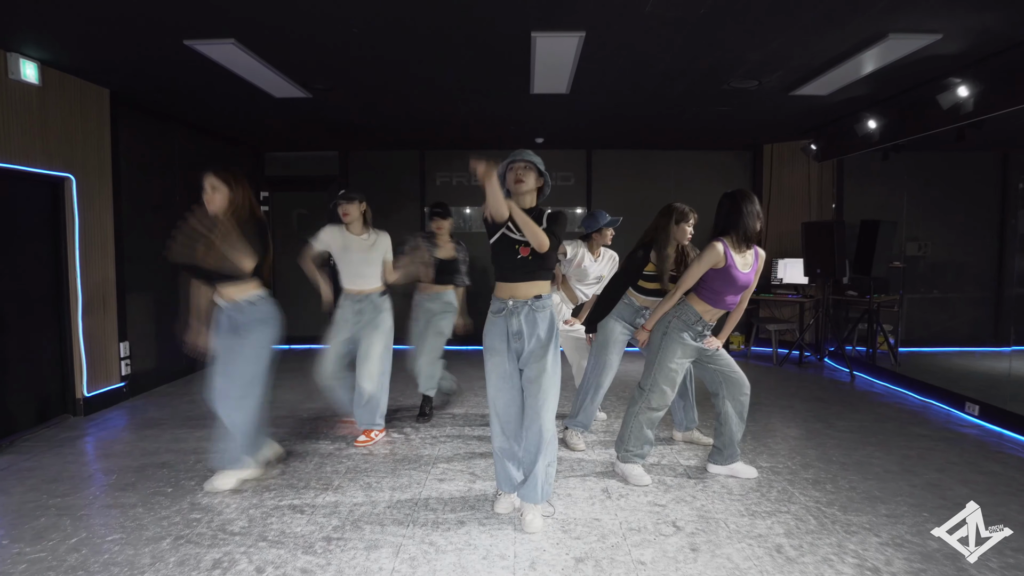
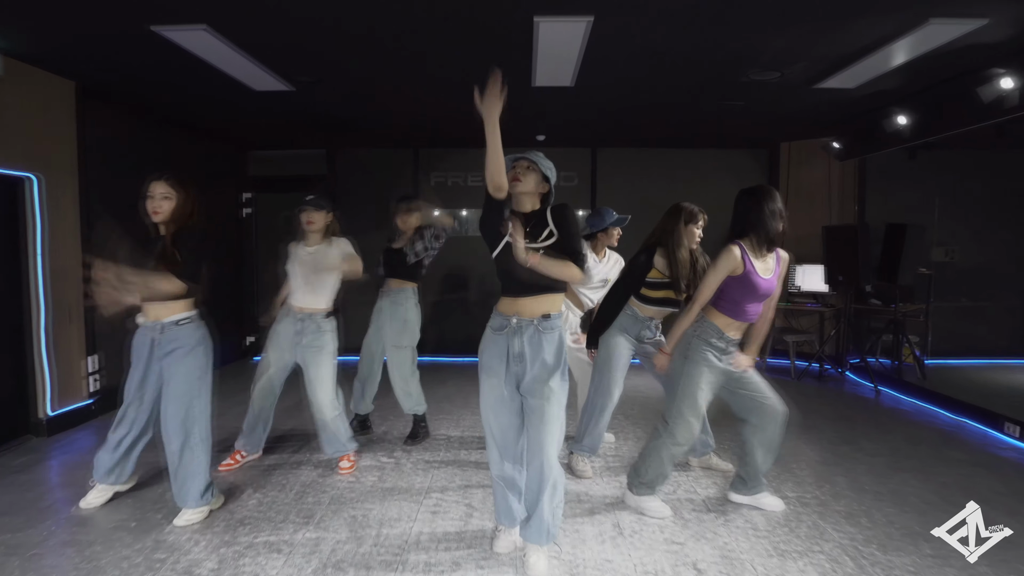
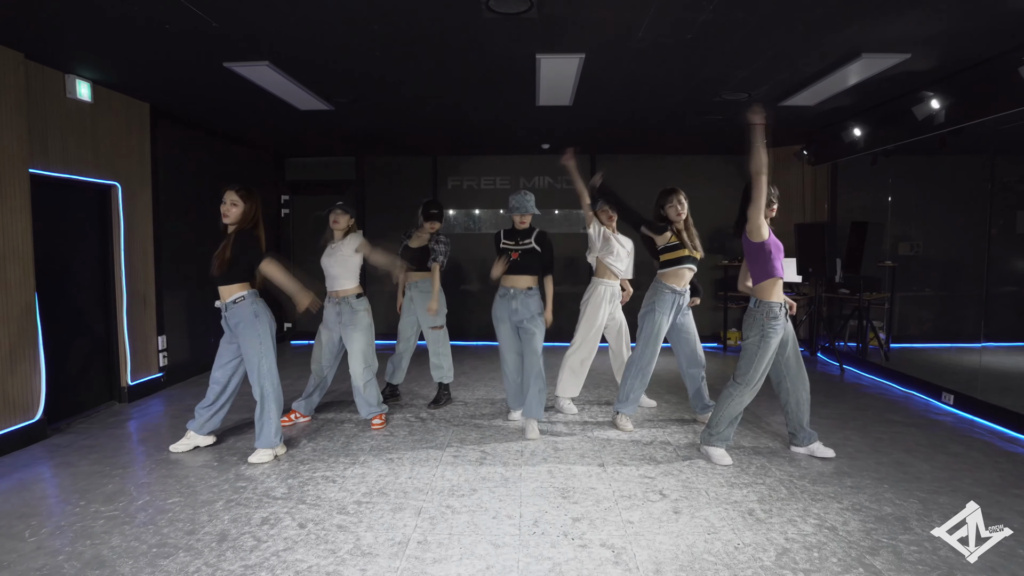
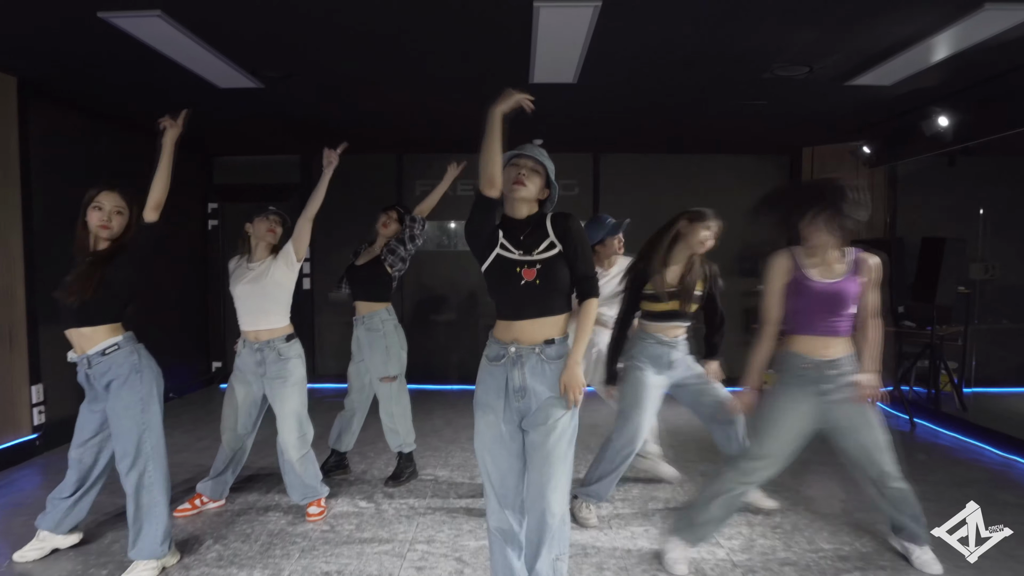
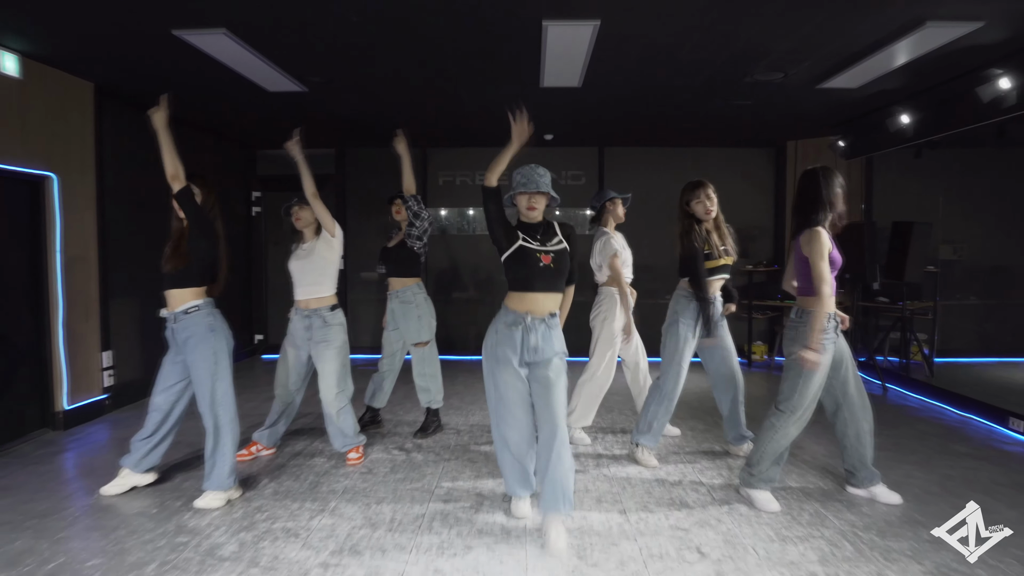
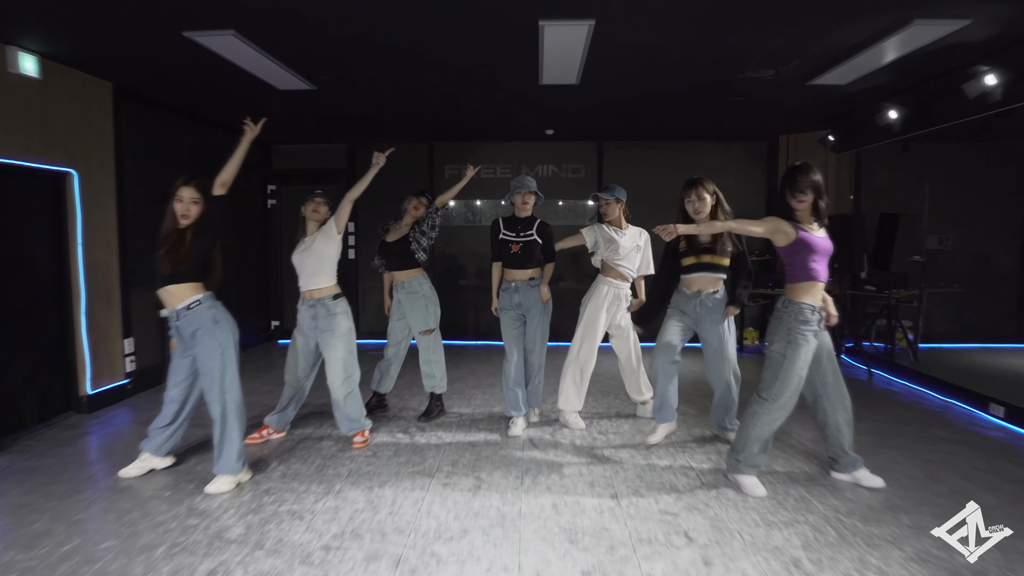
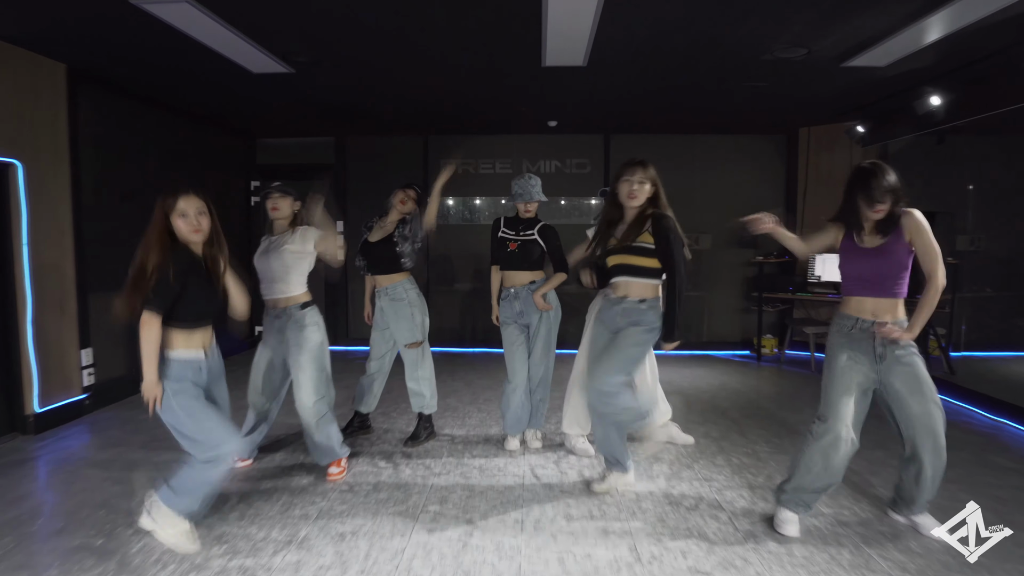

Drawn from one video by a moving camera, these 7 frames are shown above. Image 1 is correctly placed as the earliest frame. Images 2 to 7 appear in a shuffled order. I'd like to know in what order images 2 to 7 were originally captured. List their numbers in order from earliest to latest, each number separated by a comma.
2, 4, 5, 3, 6, 7
